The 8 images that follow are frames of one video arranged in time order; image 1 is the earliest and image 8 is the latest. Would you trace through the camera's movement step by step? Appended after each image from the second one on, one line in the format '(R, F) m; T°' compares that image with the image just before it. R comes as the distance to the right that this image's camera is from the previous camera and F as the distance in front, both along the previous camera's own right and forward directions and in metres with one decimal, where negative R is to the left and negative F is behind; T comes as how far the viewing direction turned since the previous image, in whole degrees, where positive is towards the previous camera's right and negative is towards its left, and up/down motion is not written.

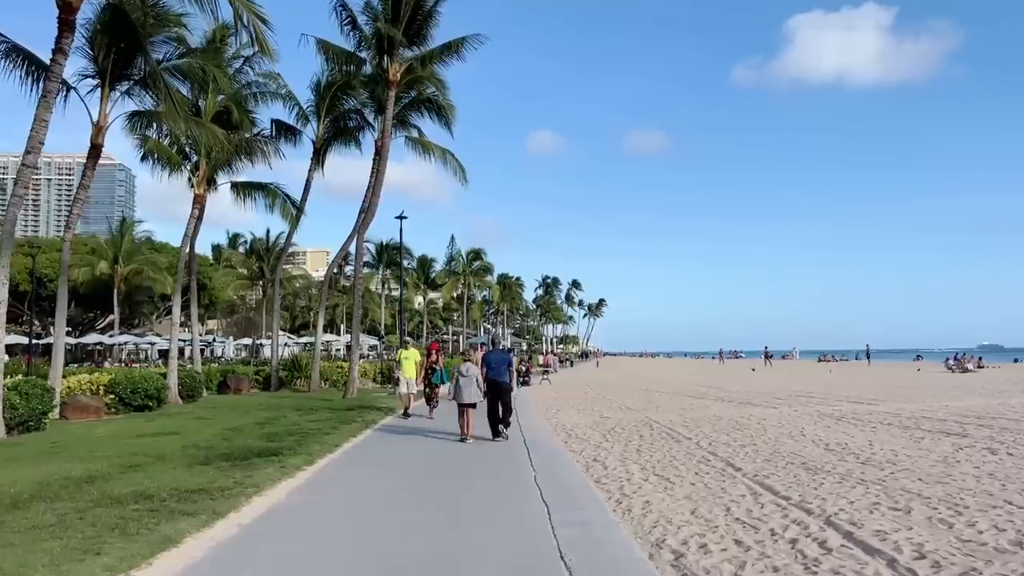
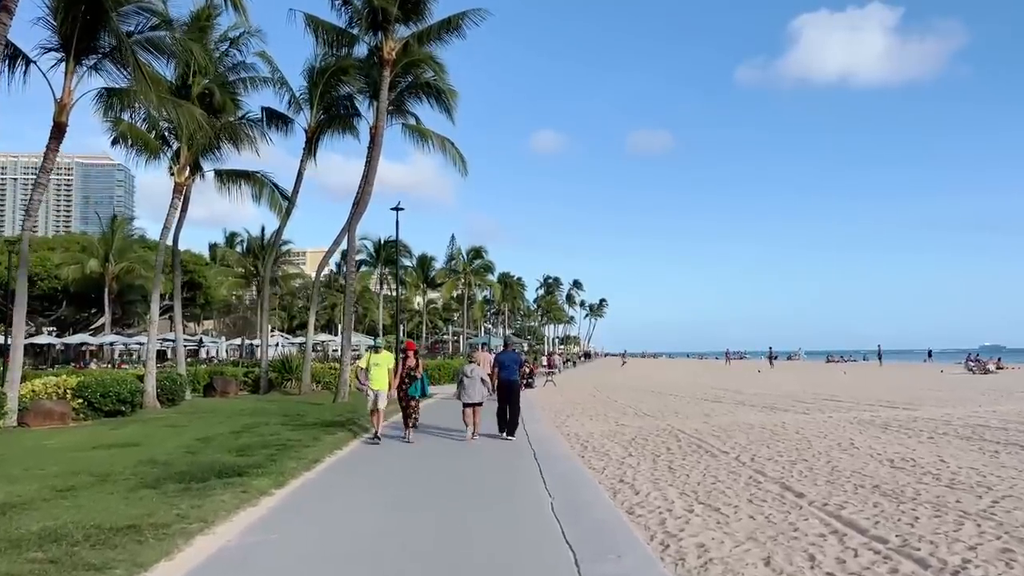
(-0.1, +1.5) m; 0°
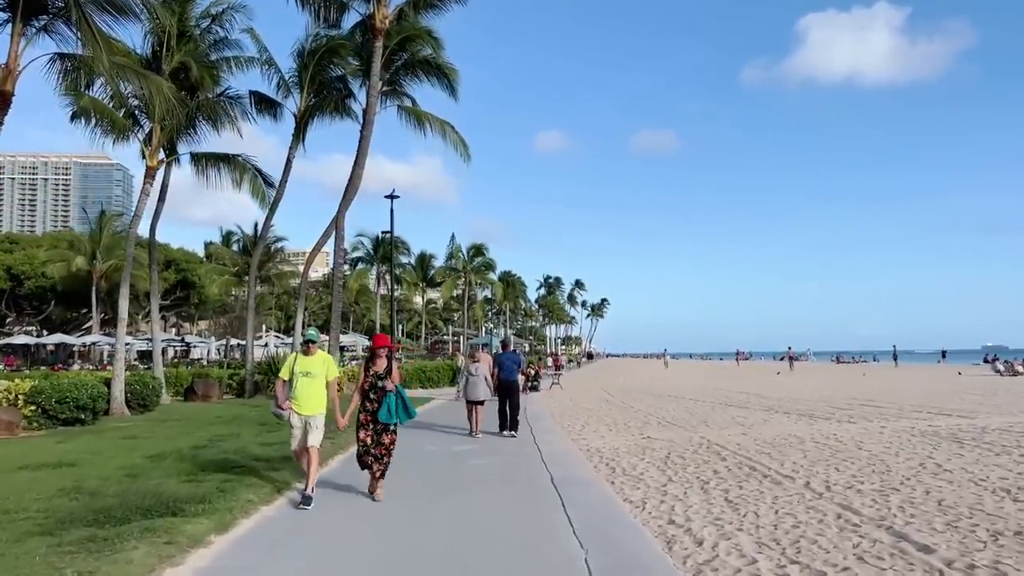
(-0.1, +1.8) m; 0°
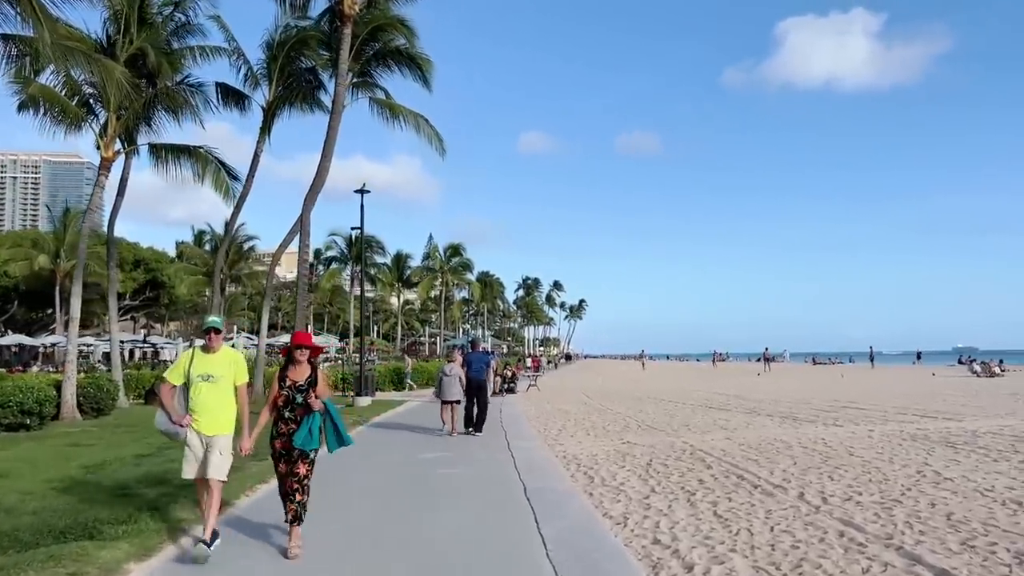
(+0.1, +0.7) m; +2°
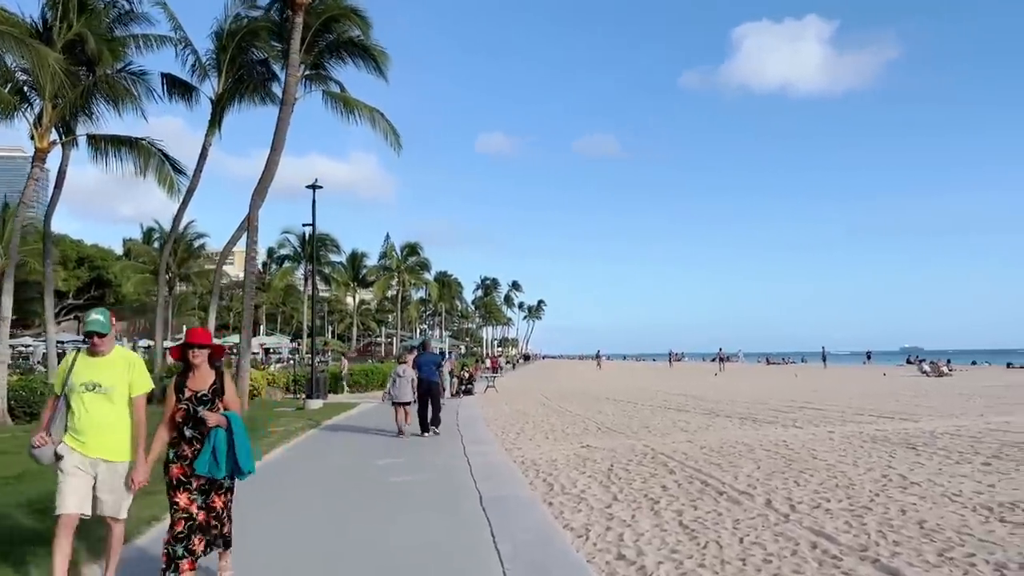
(0.0, +0.4) m; +3°
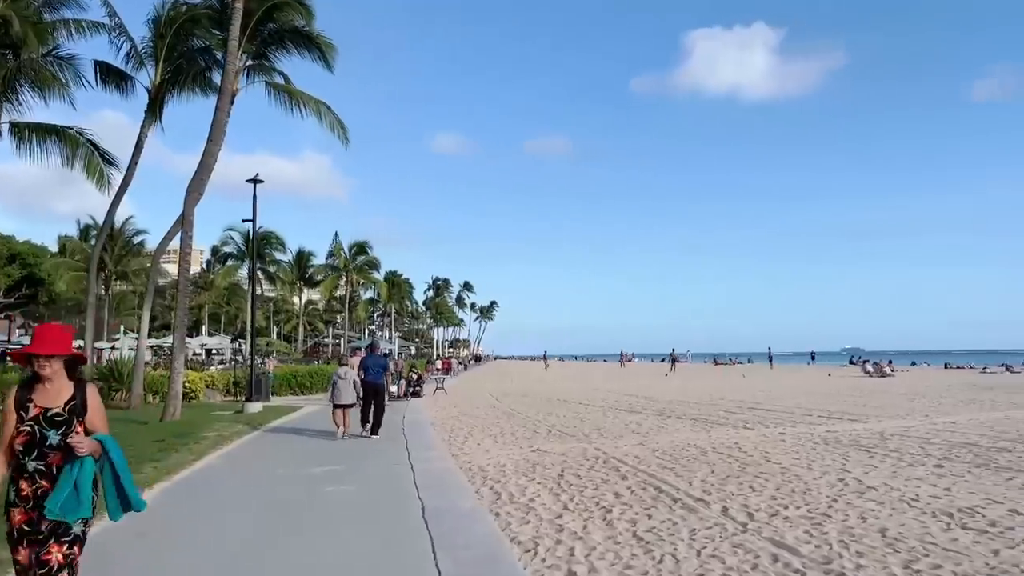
(+0.1, +0.4) m; +4°
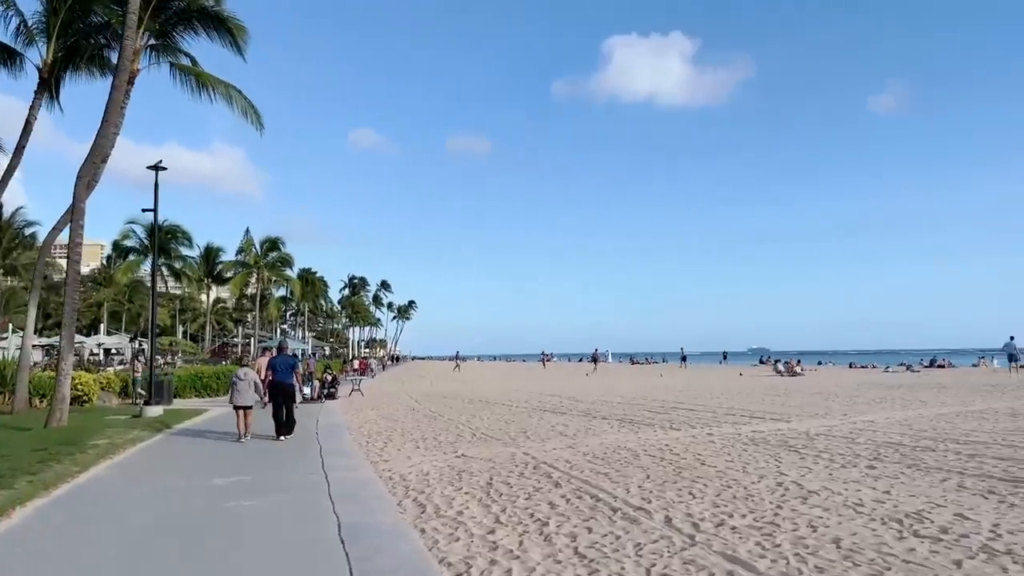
(-0.1, +0.6) m; +6°
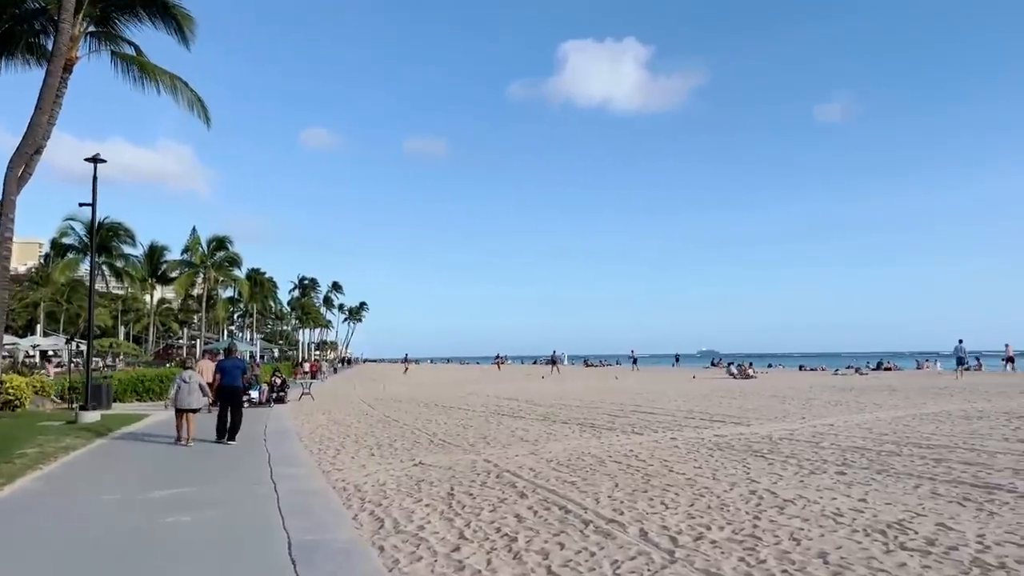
(-0.1, +0.4) m; +3°
